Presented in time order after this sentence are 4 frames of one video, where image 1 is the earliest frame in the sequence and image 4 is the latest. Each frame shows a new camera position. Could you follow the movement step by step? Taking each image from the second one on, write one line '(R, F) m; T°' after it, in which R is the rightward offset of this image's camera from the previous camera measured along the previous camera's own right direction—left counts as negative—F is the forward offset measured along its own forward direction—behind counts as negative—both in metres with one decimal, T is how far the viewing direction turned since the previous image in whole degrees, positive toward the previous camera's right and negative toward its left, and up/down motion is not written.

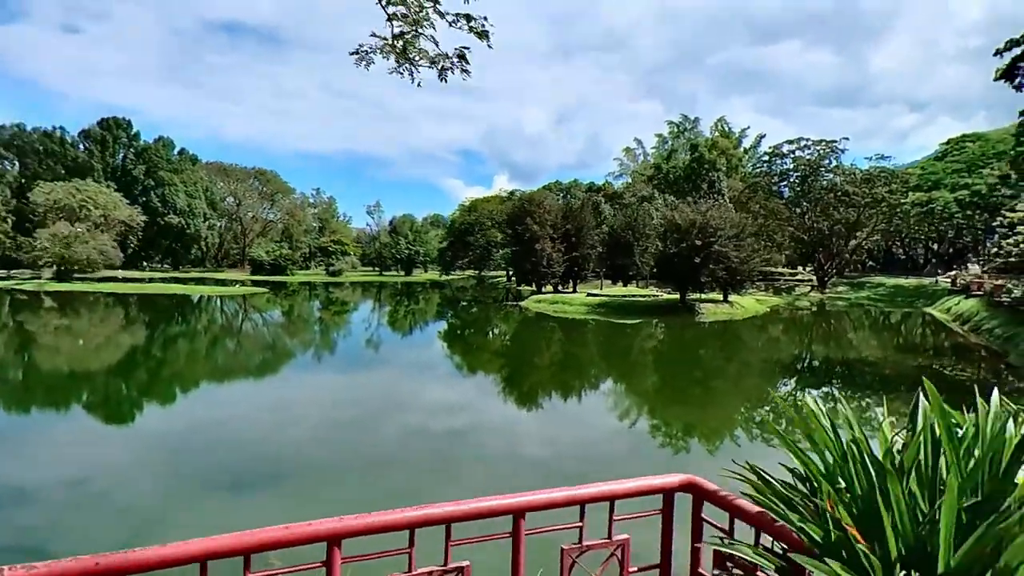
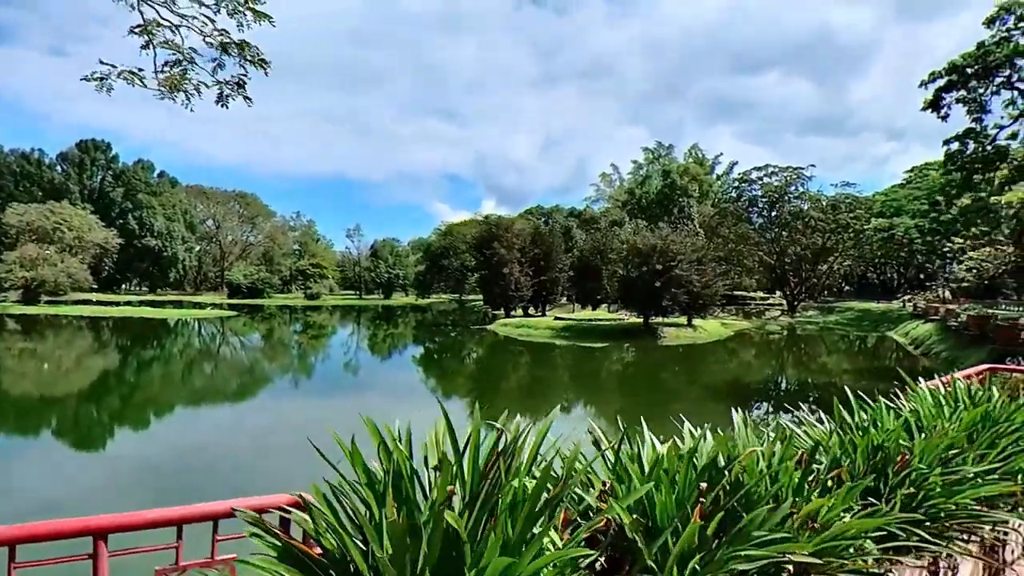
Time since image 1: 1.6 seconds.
(+1.0, -0.1) m; +1°
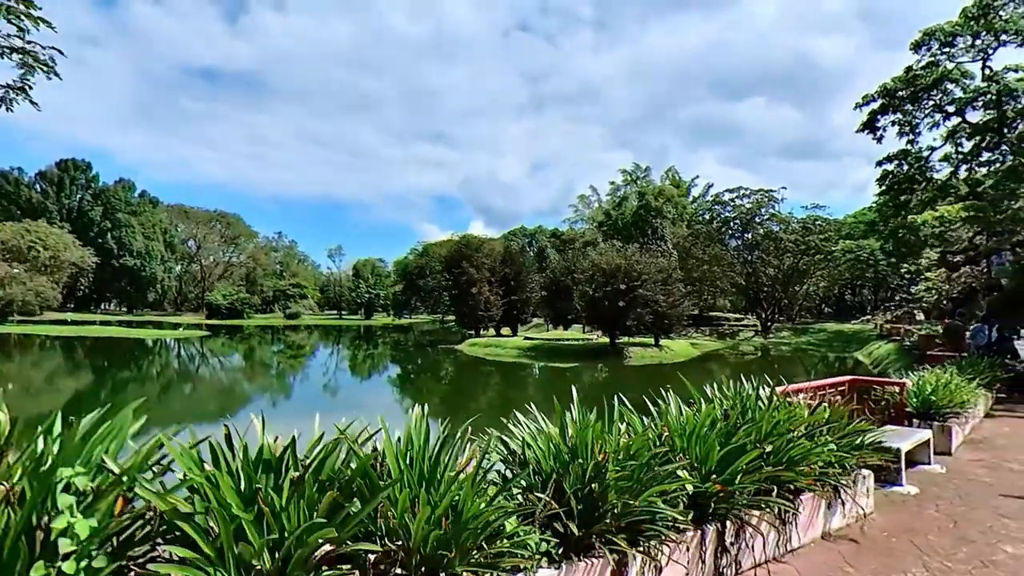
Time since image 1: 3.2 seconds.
(+1.0, 0.0) m; +1°
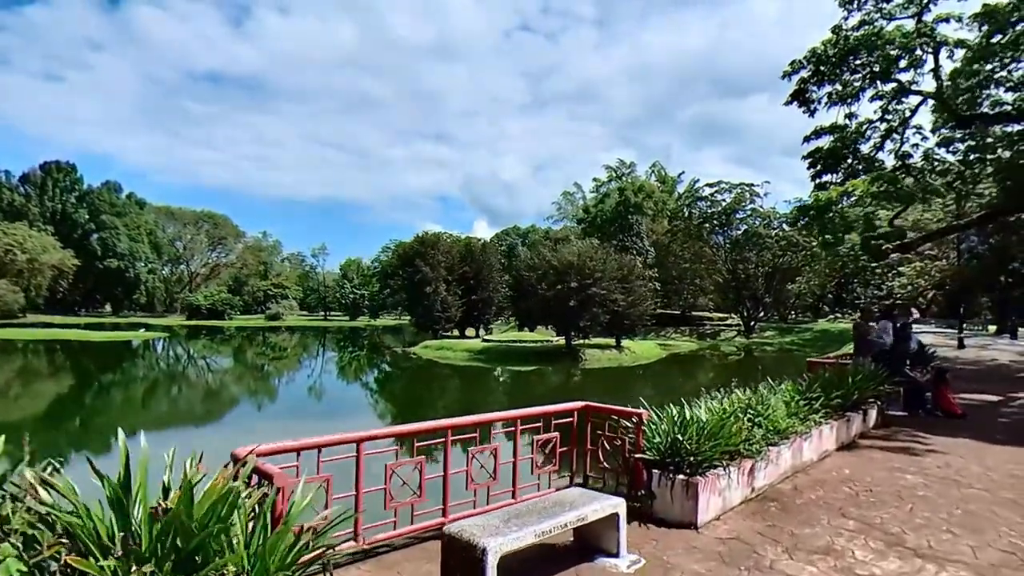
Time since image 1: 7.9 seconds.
(+2.4, +1.8) m; -1°
